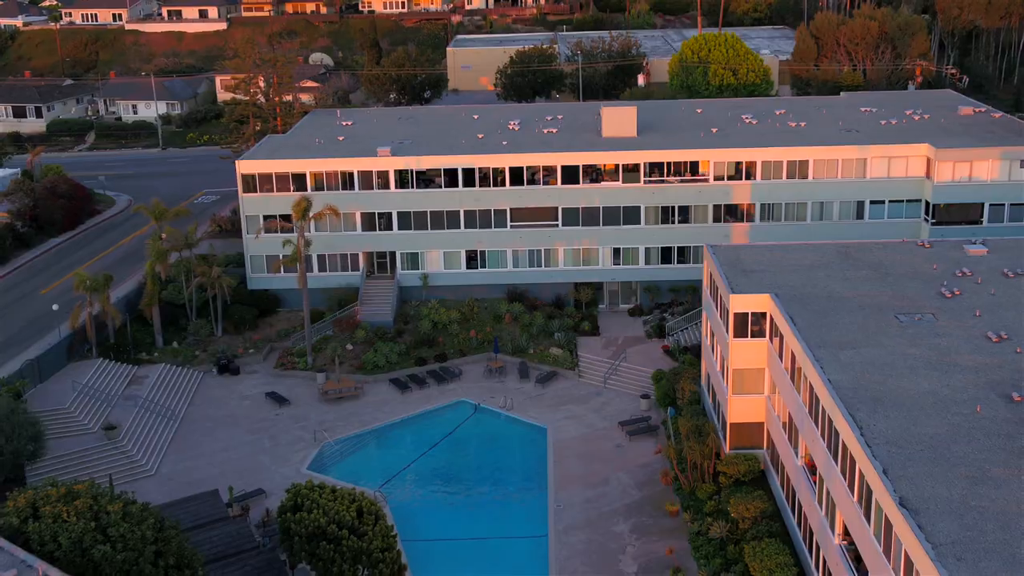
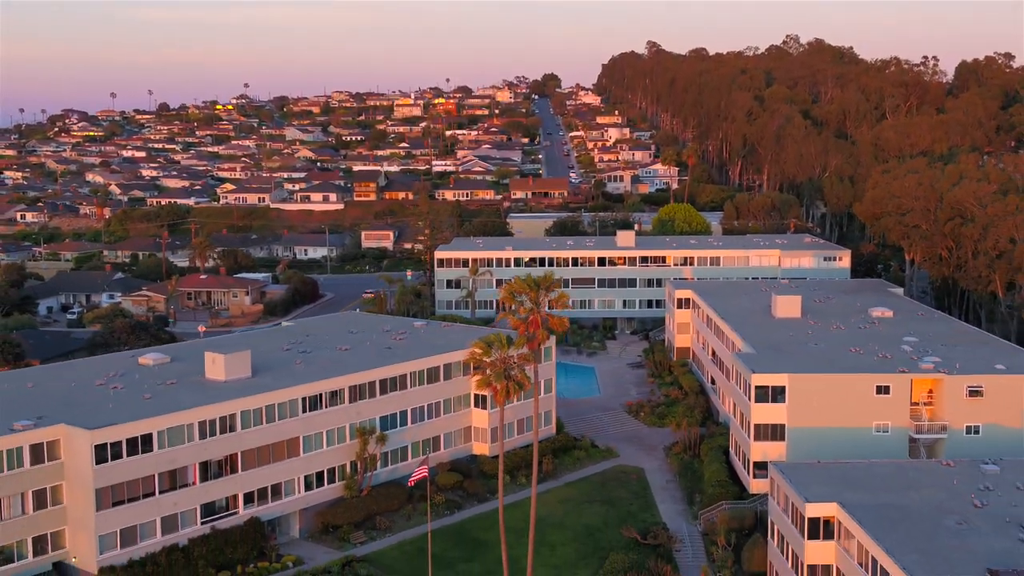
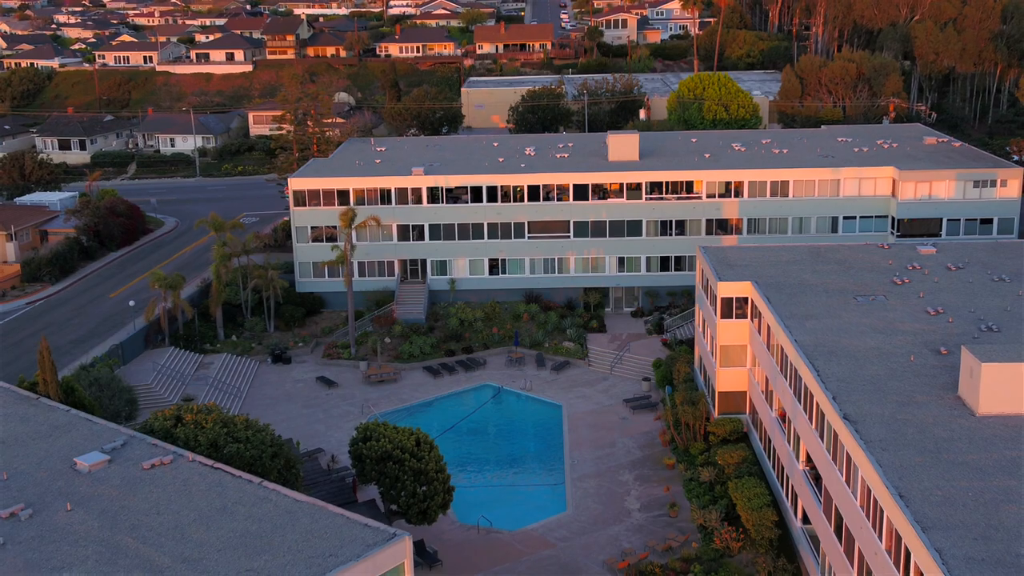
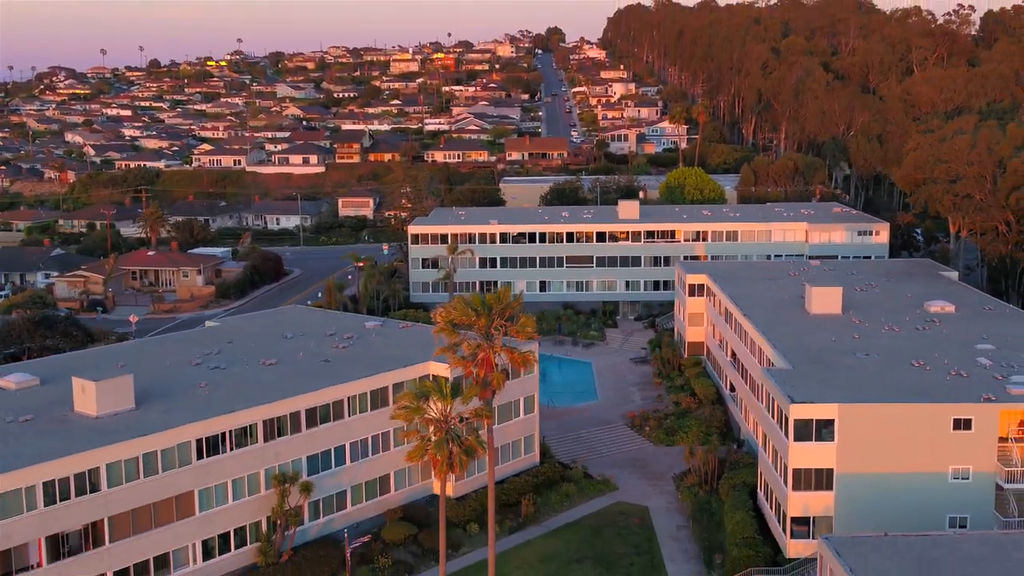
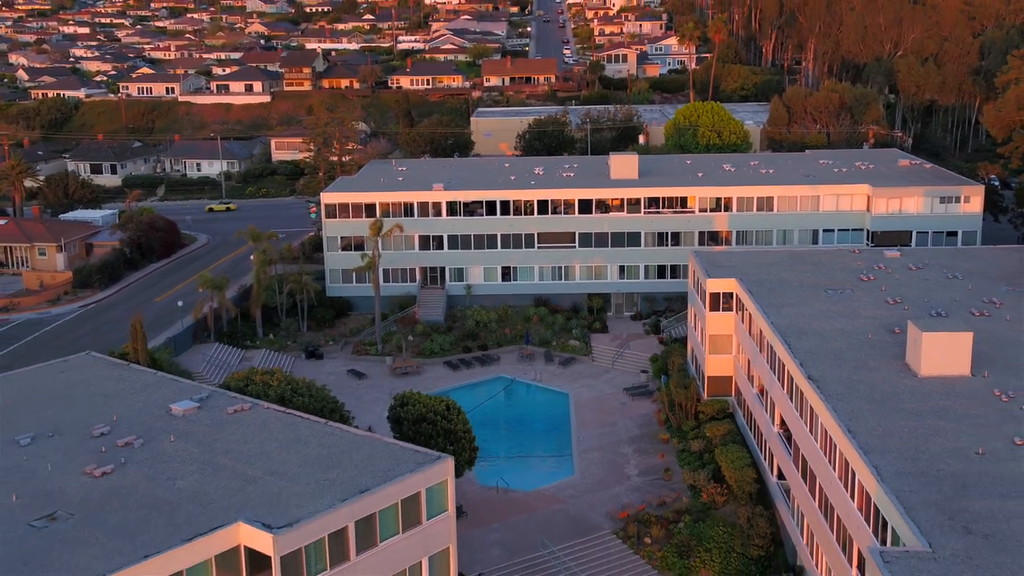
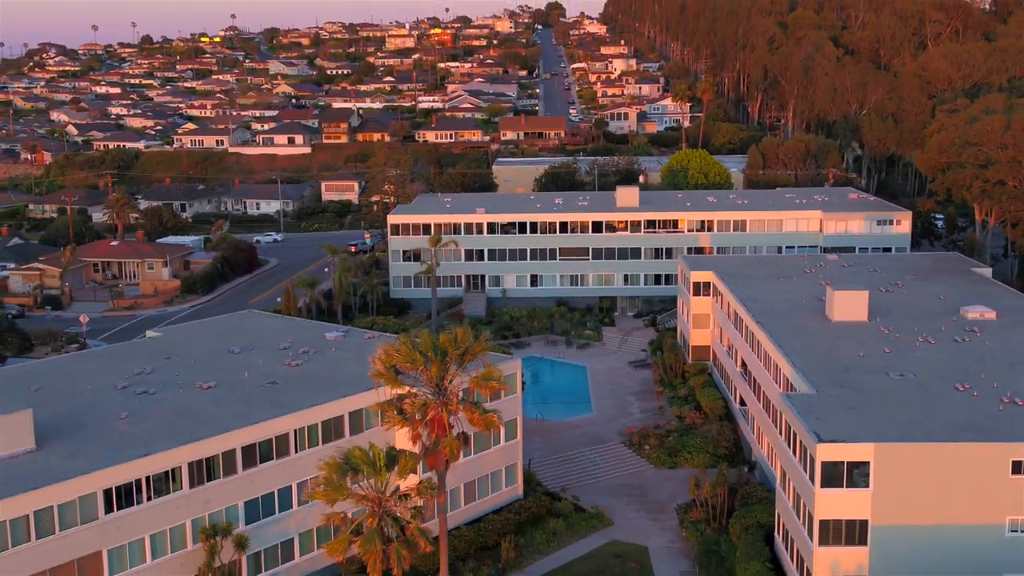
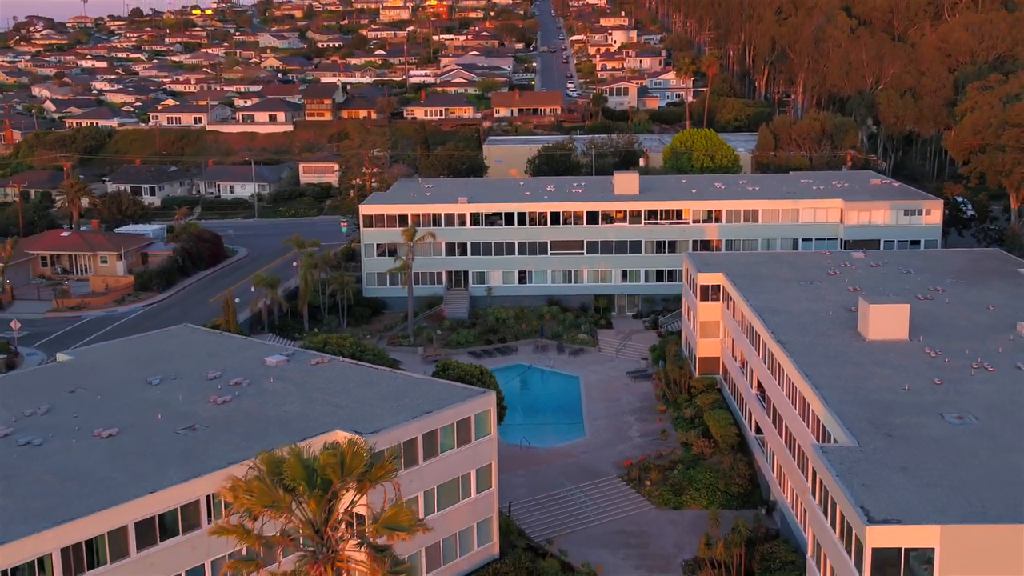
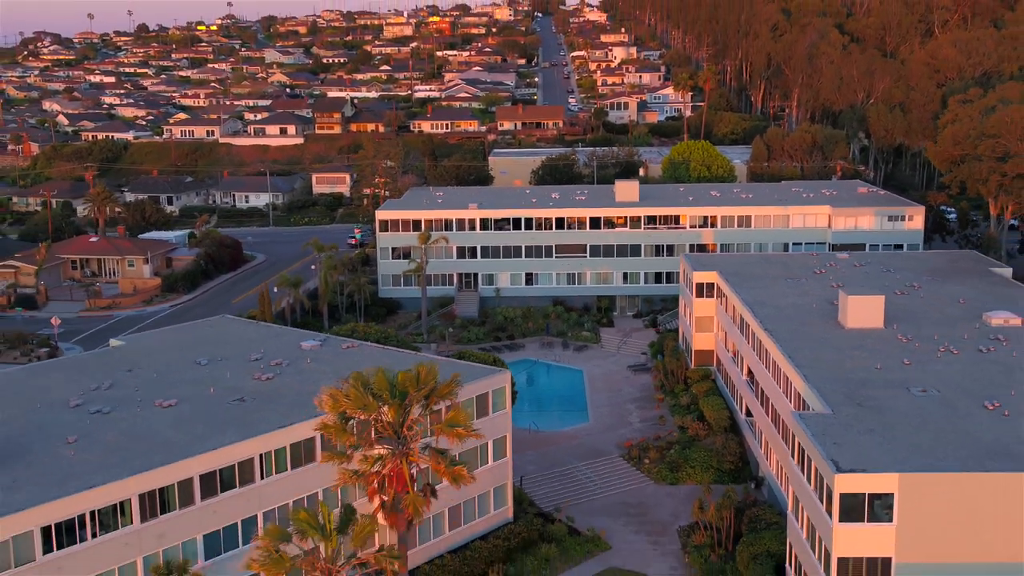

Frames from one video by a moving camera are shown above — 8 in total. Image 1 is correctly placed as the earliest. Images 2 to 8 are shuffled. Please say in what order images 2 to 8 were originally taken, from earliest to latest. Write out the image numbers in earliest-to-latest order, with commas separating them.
3, 5, 7, 8, 6, 4, 2
